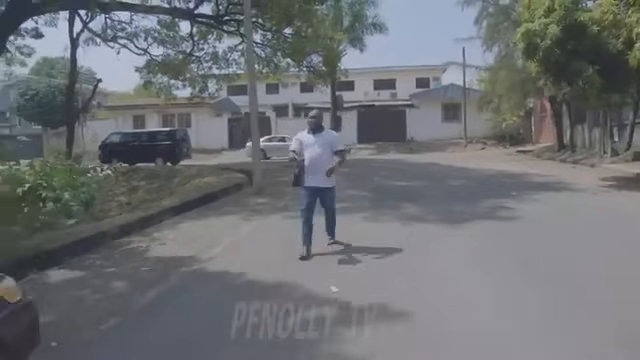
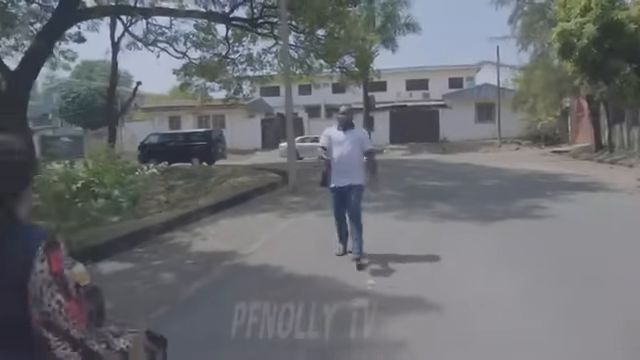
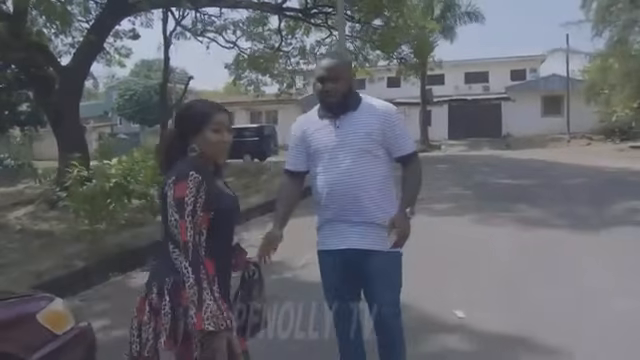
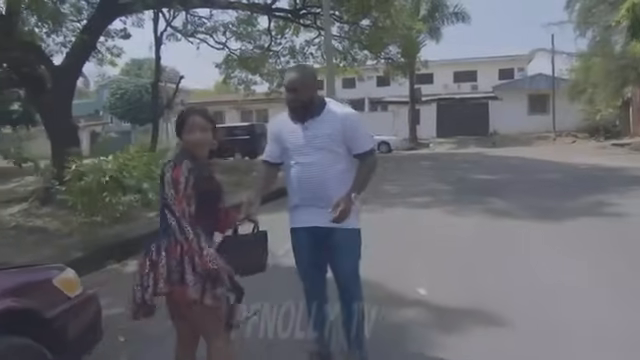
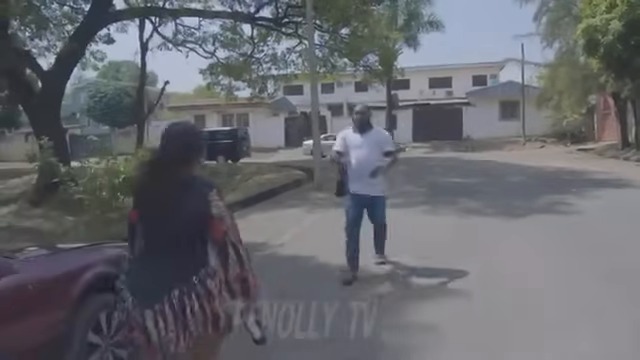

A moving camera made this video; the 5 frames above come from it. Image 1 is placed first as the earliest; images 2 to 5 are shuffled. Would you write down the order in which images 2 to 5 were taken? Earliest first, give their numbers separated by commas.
2, 5, 4, 3
